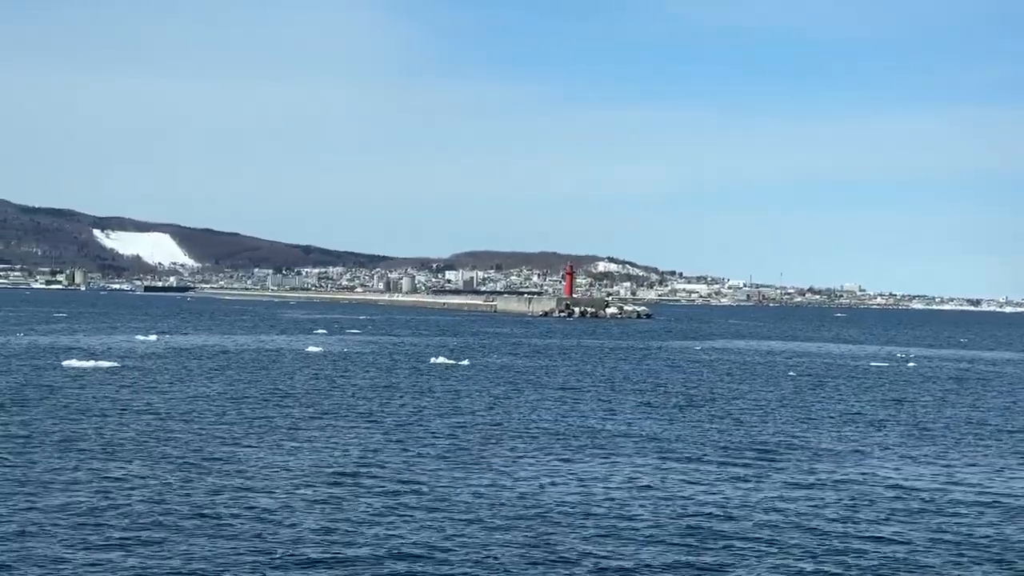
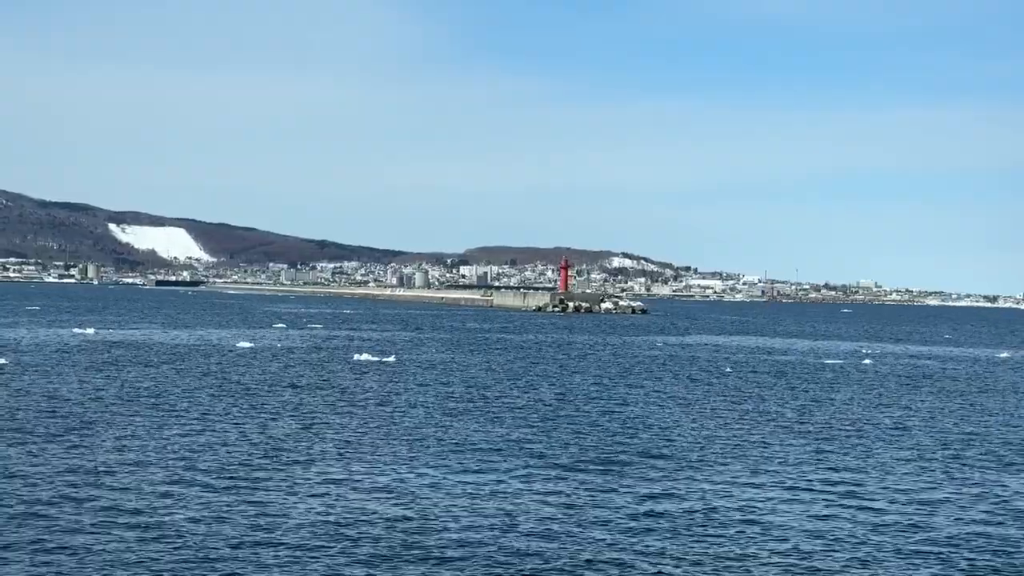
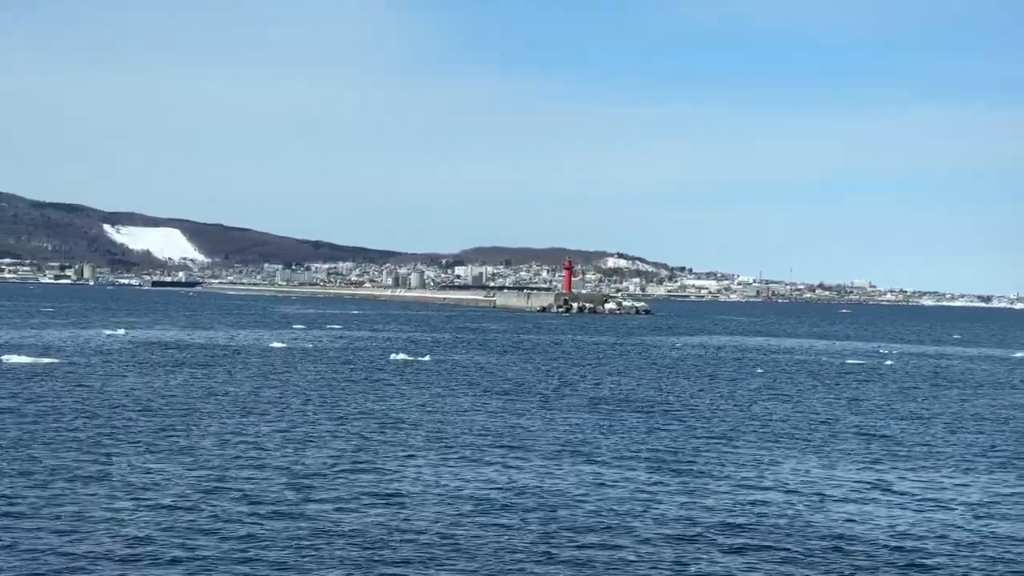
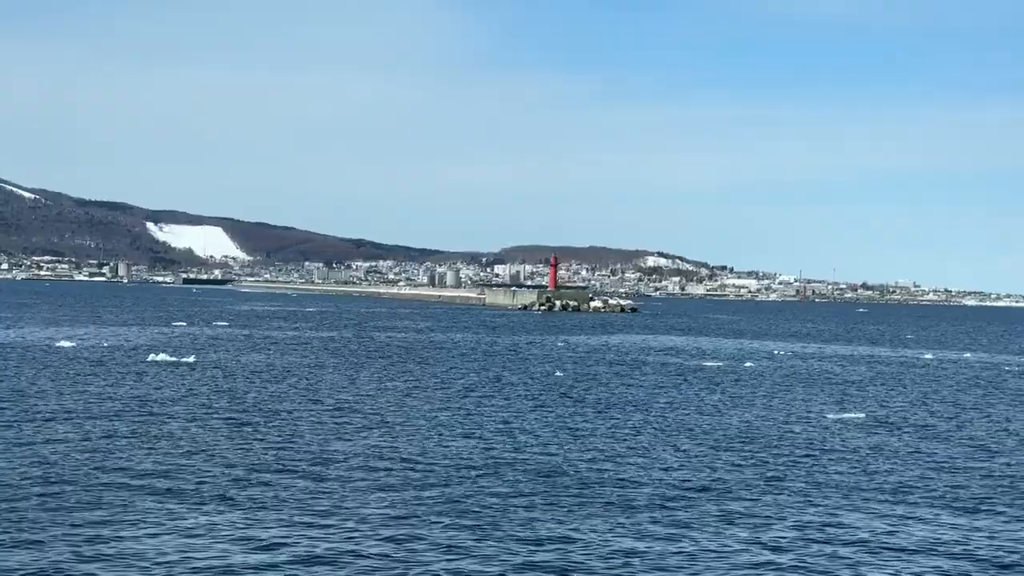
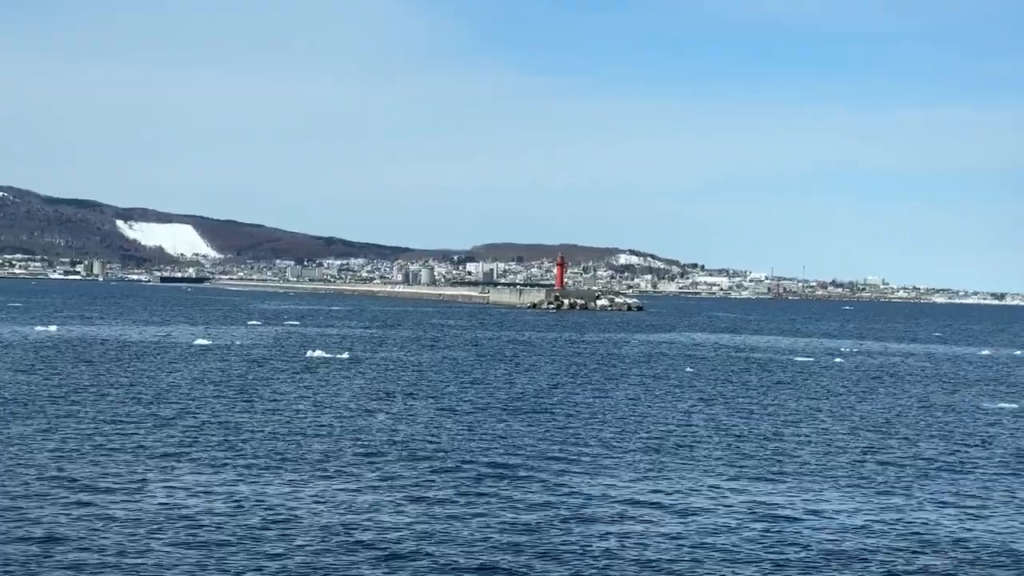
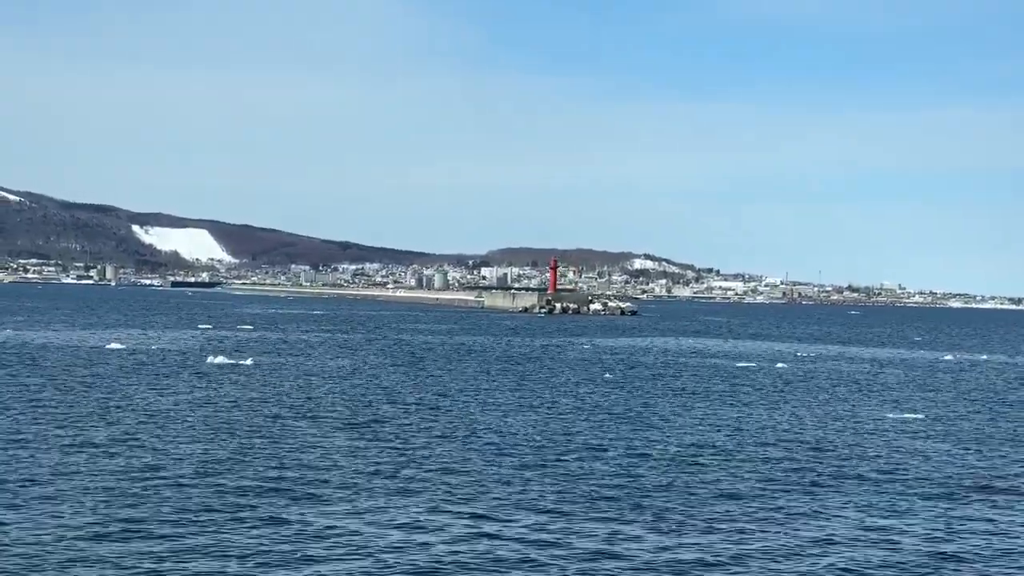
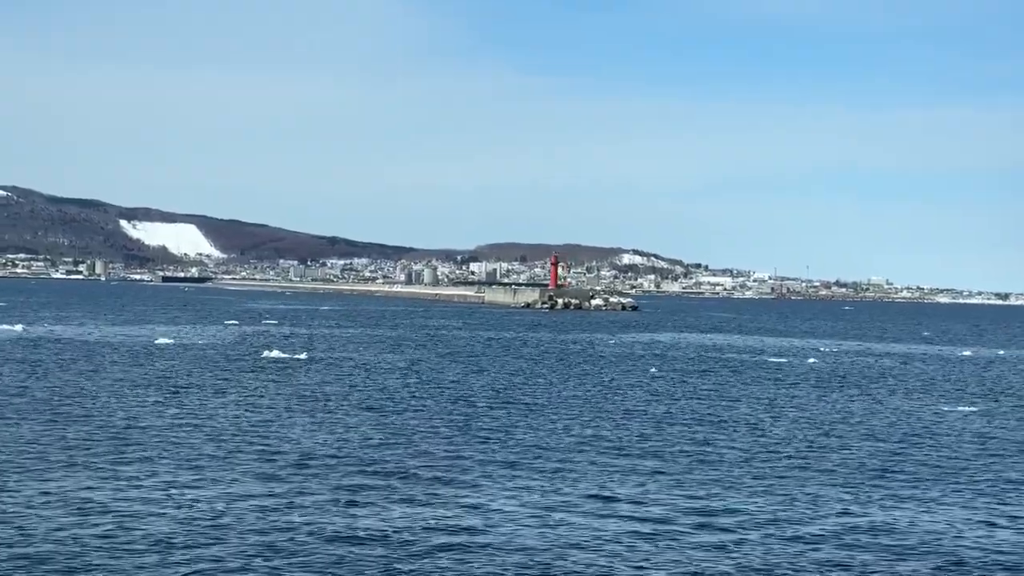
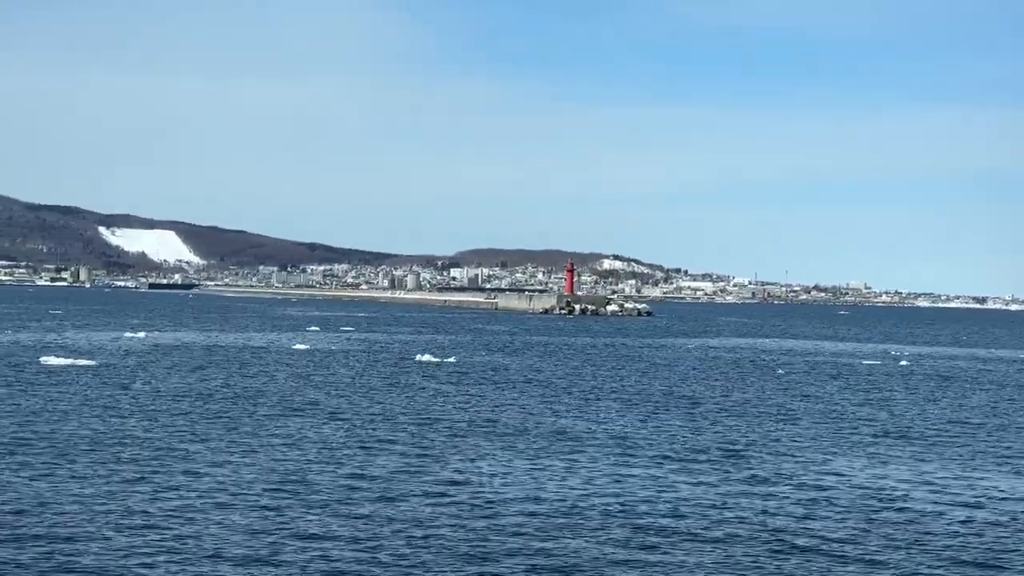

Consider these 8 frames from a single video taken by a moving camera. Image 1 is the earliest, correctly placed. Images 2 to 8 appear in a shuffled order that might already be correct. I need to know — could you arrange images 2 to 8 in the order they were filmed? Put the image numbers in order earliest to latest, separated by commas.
8, 3, 2, 5, 7, 6, 4
